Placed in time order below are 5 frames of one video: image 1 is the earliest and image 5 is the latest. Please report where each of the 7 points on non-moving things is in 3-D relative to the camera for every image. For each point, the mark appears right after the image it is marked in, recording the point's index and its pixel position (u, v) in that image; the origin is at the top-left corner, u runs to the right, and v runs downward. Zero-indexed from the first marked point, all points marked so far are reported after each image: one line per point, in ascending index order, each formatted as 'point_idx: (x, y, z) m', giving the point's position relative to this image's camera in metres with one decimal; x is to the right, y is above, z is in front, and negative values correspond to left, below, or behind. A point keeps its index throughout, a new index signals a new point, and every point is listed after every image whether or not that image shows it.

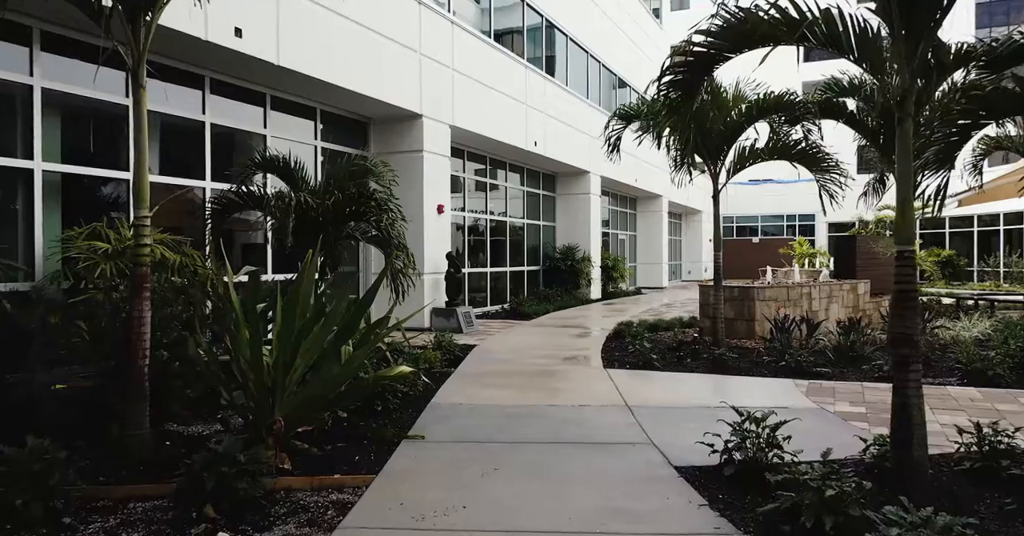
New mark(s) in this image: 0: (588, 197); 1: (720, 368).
0: (+1.9, +1.8, +17.1) m
1: (+2.2, -1.1, +7.1) m
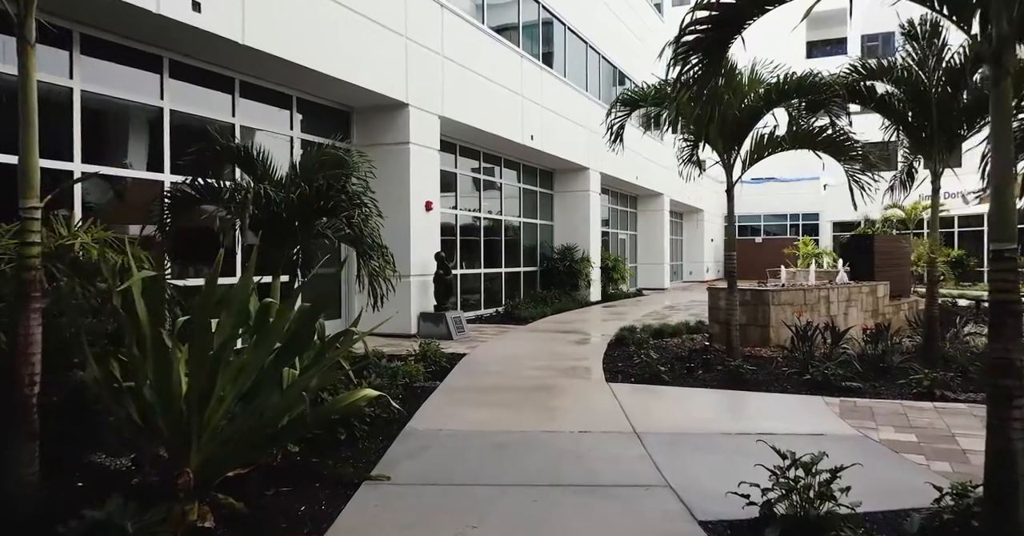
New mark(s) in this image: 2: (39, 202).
0: (+1.8, +1.8, +16.3) m
1: (+2.1, -1.1, +6.4) m
2: (-2.2, +0.3, +3.1) m
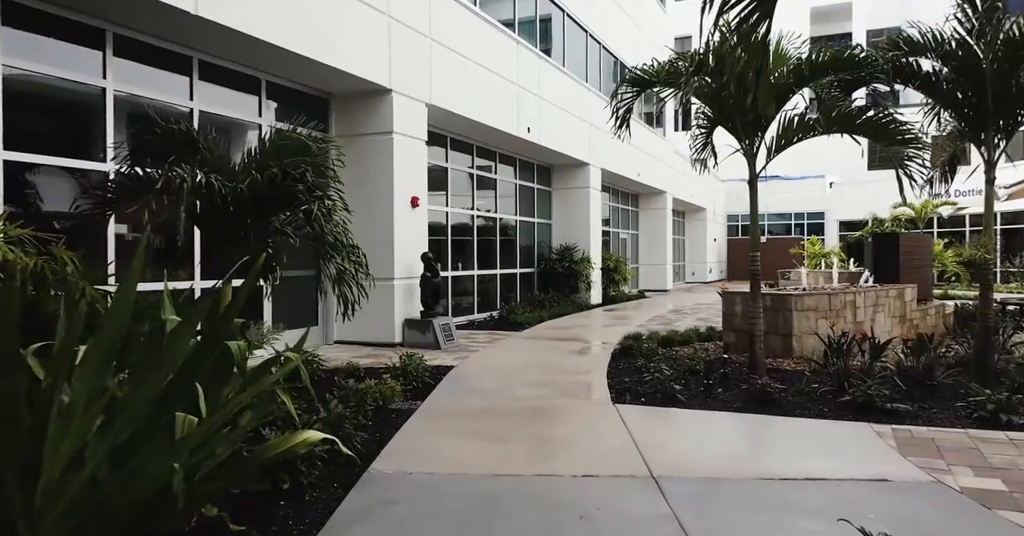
0: (+1.7, +1.7, +15.4) m
1: (+2.0, -1.1, +5.5) m
2: (-2.2, +0.3, +2.2) m
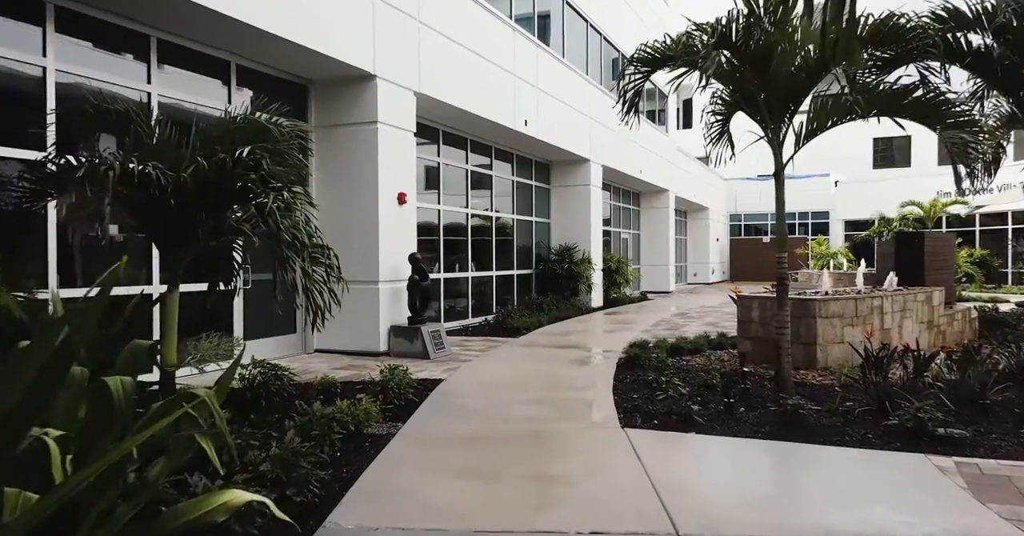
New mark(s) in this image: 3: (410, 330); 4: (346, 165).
0: (+1.6, +1.7, +14.7) m
1: (+2.0, -1.1, +4.7) m
2: (-2.3, +0.3, +1.5) m
3: (-1.2, -0.7, +8.1) m
4: (-2.0, +1.2, +8.3) m
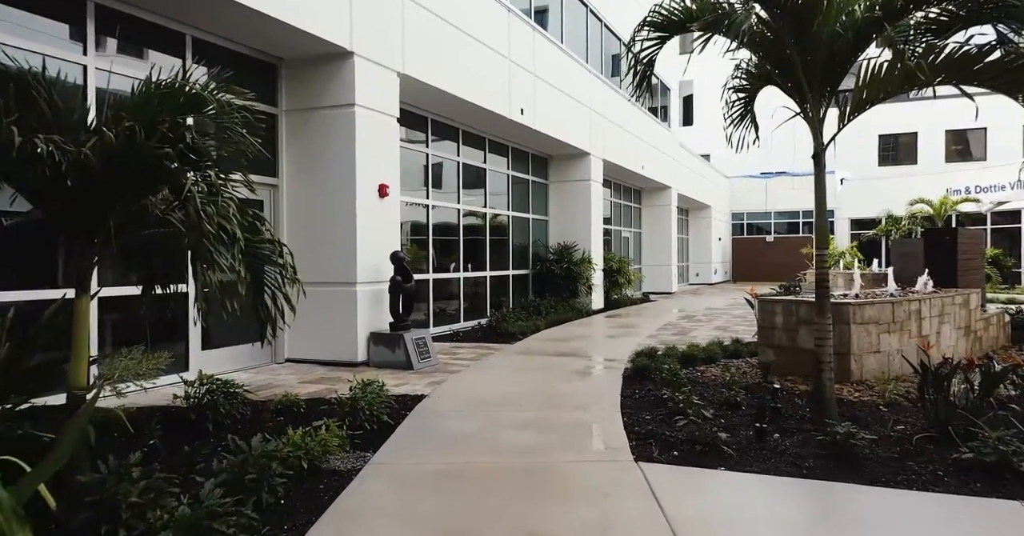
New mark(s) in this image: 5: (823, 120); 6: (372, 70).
0: (+1.6, +1.7, +13.8) m
1: (+1.9, -1.1, +3.9) m
2: (-2.3, +0.3, +0.6) m
3: (-1.3, -0.7, +7.3) m
4: (-2.1, +1.2, +7.4) m
5: (+2.1, +1.0, +4.6) m
6: (-1.6, +2.2, +7.5) m
